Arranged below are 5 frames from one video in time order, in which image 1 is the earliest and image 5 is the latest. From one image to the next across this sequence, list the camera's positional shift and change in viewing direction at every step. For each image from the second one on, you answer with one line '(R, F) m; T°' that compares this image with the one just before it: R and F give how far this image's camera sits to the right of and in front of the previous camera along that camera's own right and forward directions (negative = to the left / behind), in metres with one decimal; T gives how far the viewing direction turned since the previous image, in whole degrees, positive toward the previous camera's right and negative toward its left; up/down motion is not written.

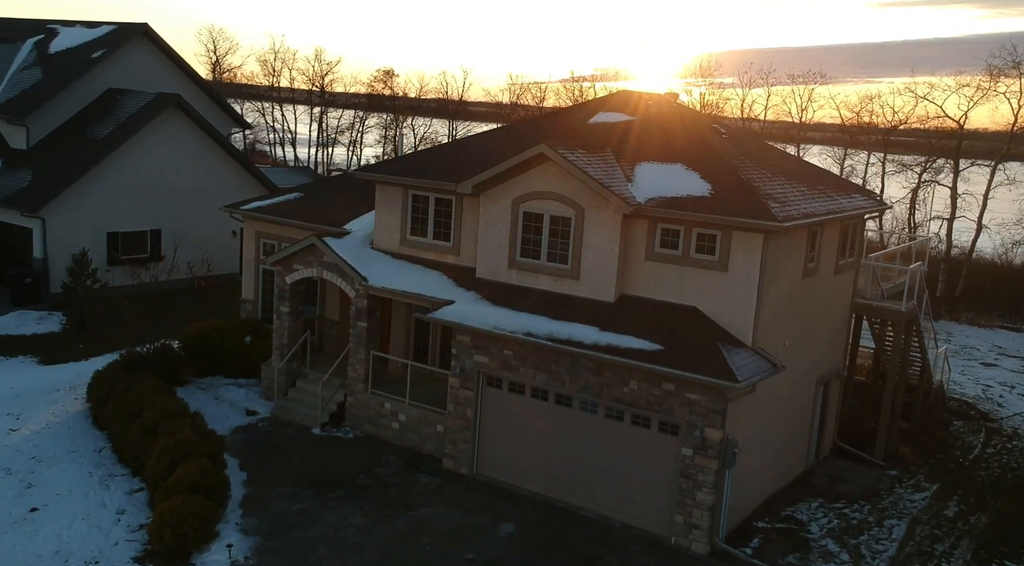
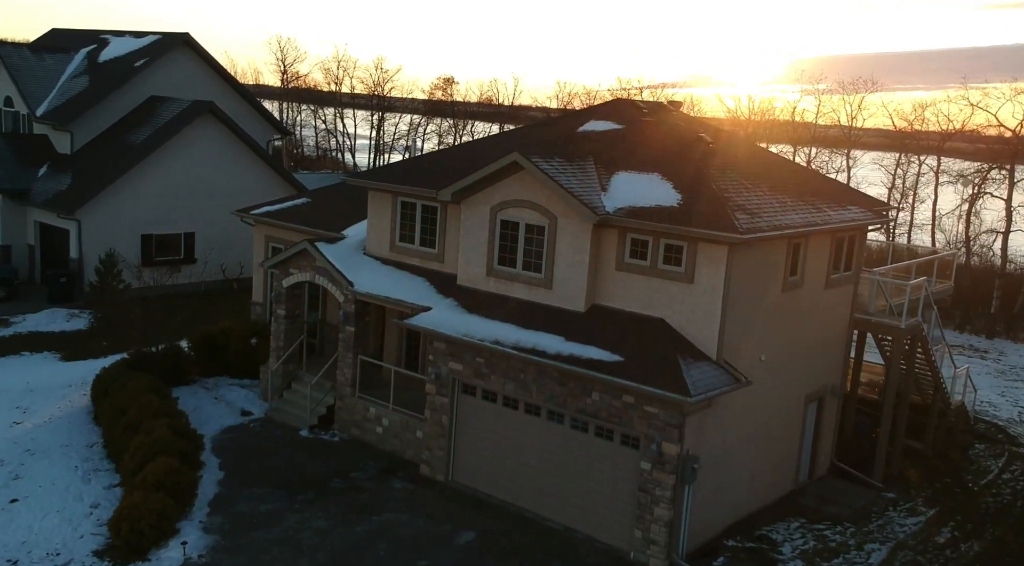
(+1.7, +0.1) m; -4°
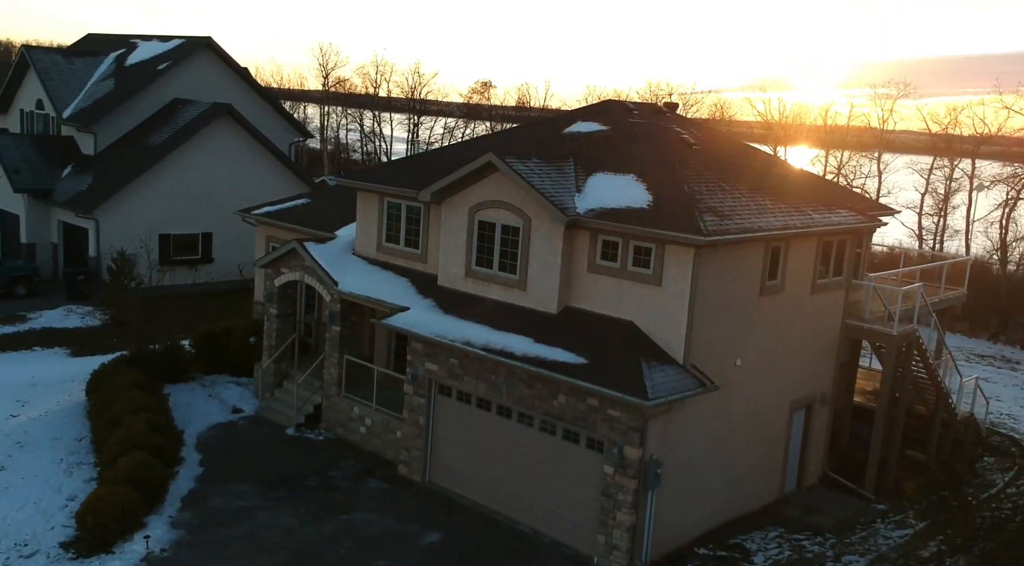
(+1.3, +0.1) m; -3°
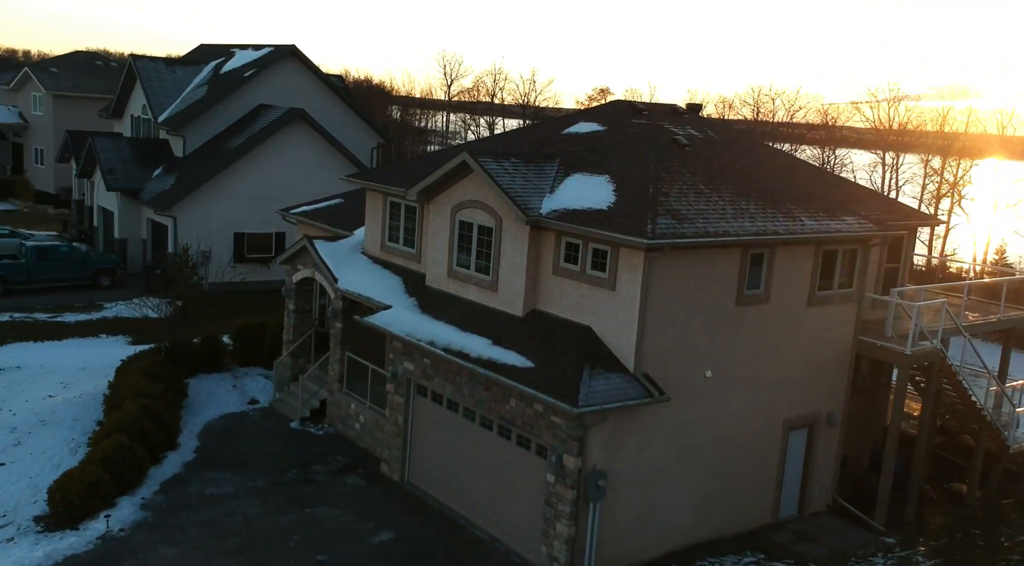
(+2.8, +0.5) m; -9°
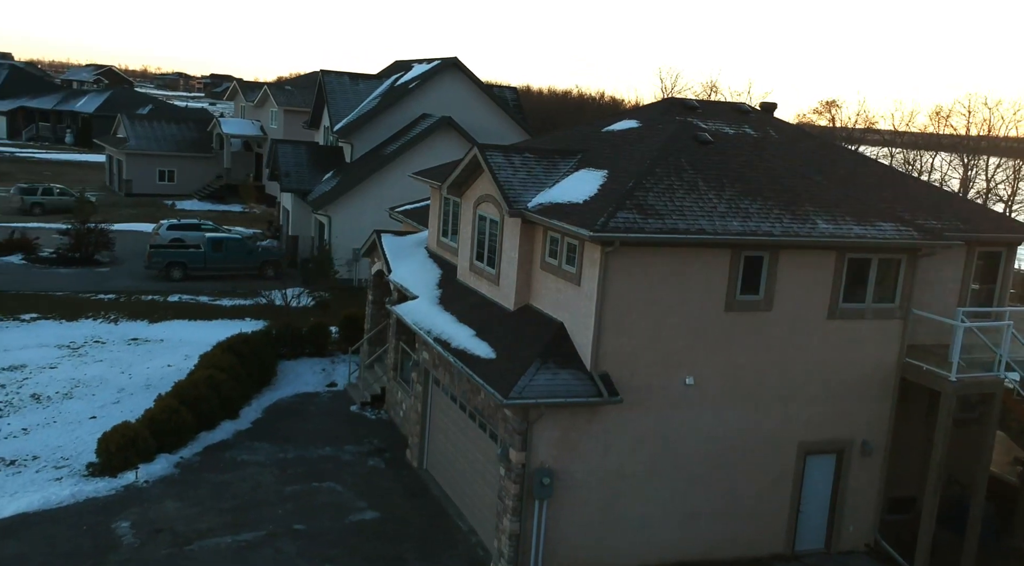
(+4.0, +0.5) m; -15°
